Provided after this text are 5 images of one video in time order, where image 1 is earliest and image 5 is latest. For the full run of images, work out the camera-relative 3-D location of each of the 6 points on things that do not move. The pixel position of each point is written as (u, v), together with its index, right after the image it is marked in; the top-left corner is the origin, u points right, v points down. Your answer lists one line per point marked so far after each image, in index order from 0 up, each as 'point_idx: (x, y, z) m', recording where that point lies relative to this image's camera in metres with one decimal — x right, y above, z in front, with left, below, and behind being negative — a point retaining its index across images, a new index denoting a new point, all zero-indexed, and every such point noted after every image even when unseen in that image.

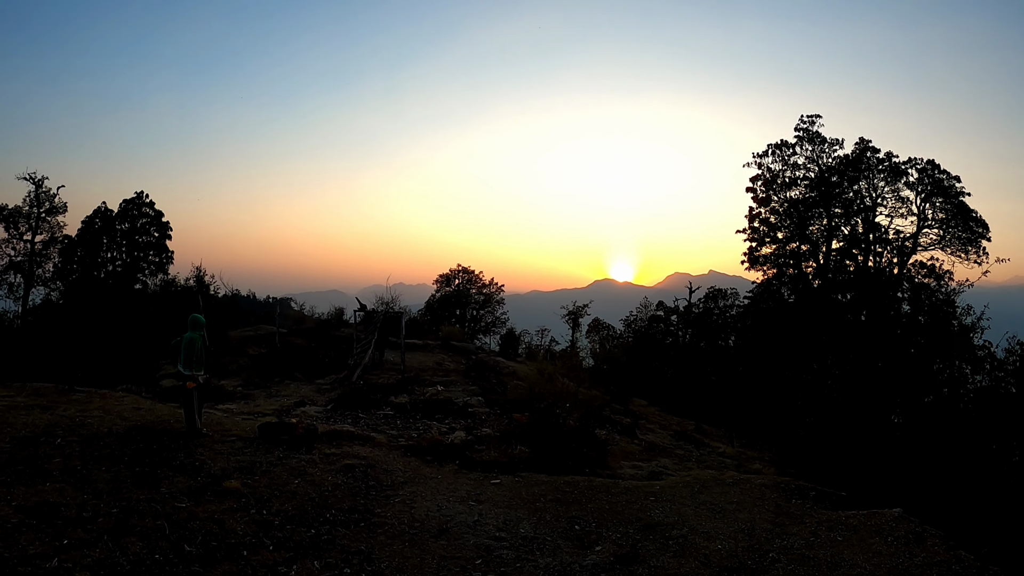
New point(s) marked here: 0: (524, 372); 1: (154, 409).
0: (+0.5, -3.3, +20.0) m
1: (-7.6, -2.6, +10.9) m
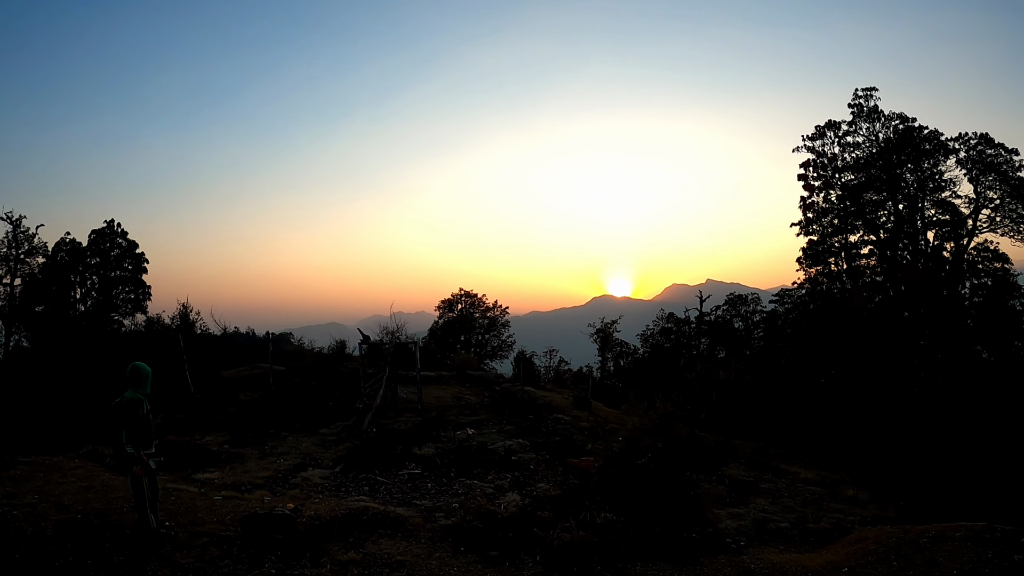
0: (+1.6, -3.8, +17.4) m
1: (-6.5, -3.3, +8.3) m
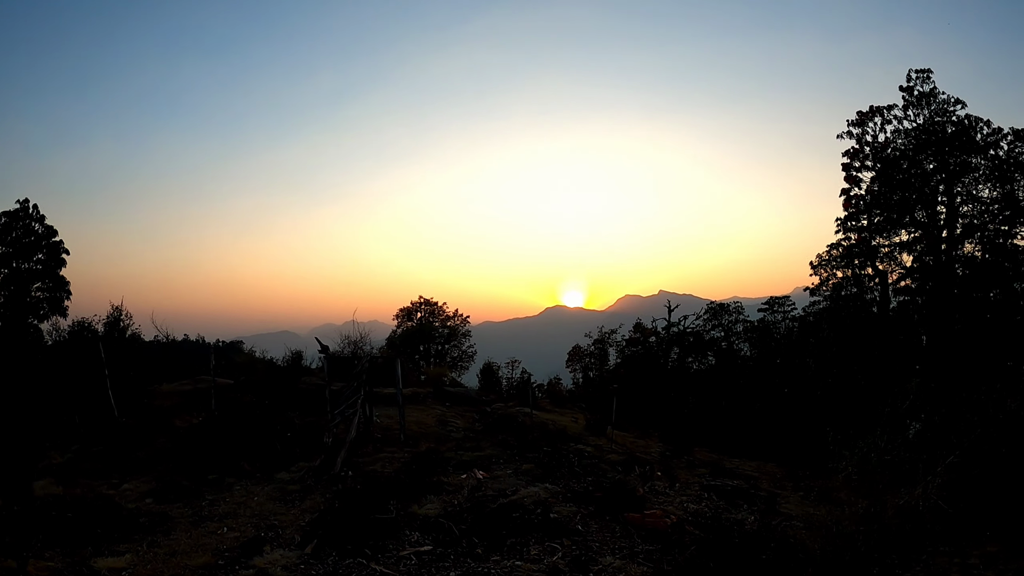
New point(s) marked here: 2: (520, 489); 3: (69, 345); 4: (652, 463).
0: (+1.6, -3.9, +14.6) m
1: (-5.6, -3.1, +4.9) m
2: (+0.2, -3.6, +9.1) m
3: (-13.2, -1.9, +15.0) m
4: (+3.4, -4.1, +12.2) m
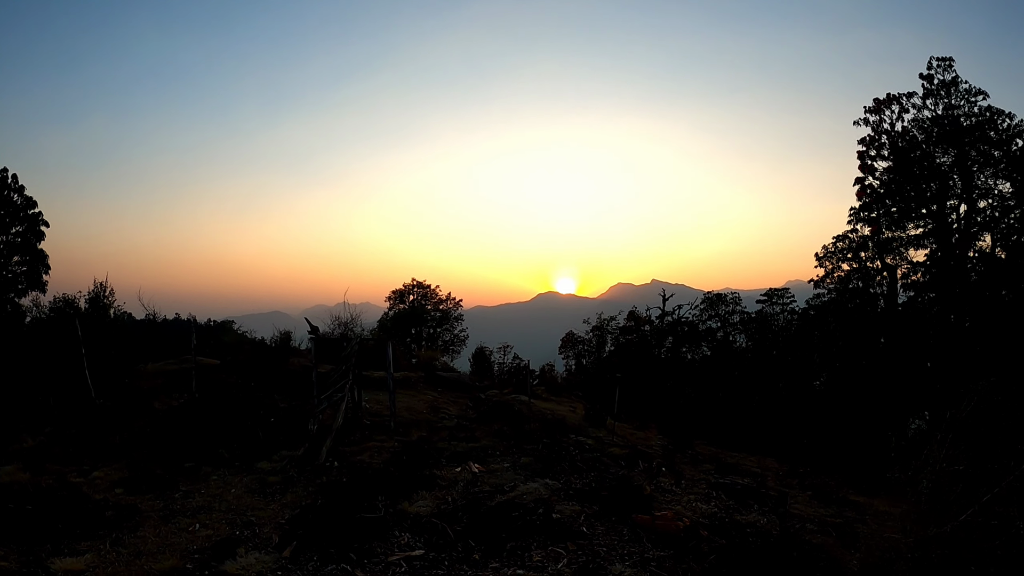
0: (+1.5, -3.5, +14.0) m
1: (-5.6, -2.8, +4.2) m
2: (+0.1, -3.3, +8.5) m
3: (-13.3, -1.0, +14.1) m
4: (+3.3, -3.8, +11.6) m
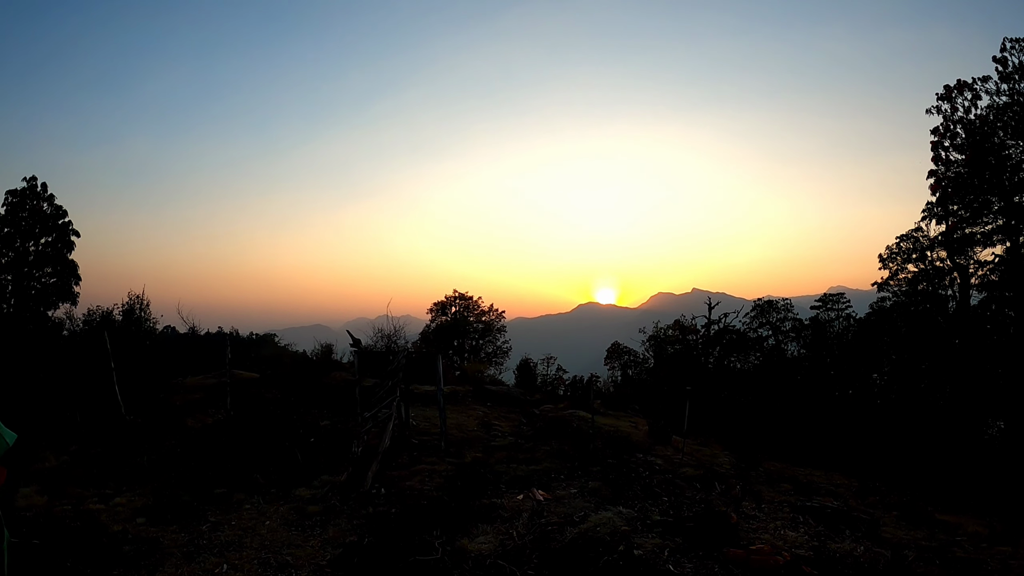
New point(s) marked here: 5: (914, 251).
0: (+2.9, -3.6, +12.8) m
1: (-4.9, -2.9, +3.5) m
2: (+1.2, -3.3, +7.4) m
3: (-11.8, -1.5, +14.0) m
4: (+4.6, -3.8, +10.2) m
5: (+15.4, +1.5, +19.2) m
